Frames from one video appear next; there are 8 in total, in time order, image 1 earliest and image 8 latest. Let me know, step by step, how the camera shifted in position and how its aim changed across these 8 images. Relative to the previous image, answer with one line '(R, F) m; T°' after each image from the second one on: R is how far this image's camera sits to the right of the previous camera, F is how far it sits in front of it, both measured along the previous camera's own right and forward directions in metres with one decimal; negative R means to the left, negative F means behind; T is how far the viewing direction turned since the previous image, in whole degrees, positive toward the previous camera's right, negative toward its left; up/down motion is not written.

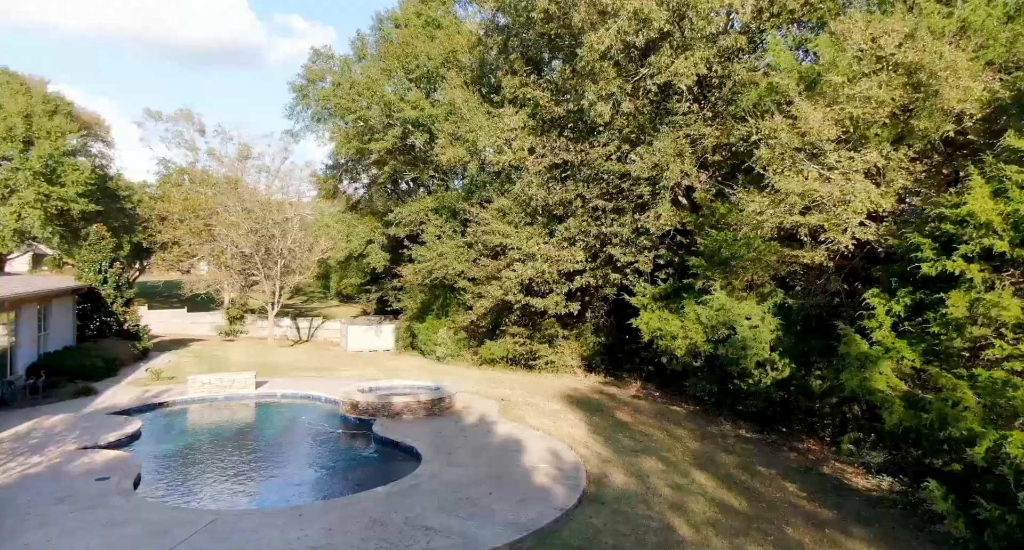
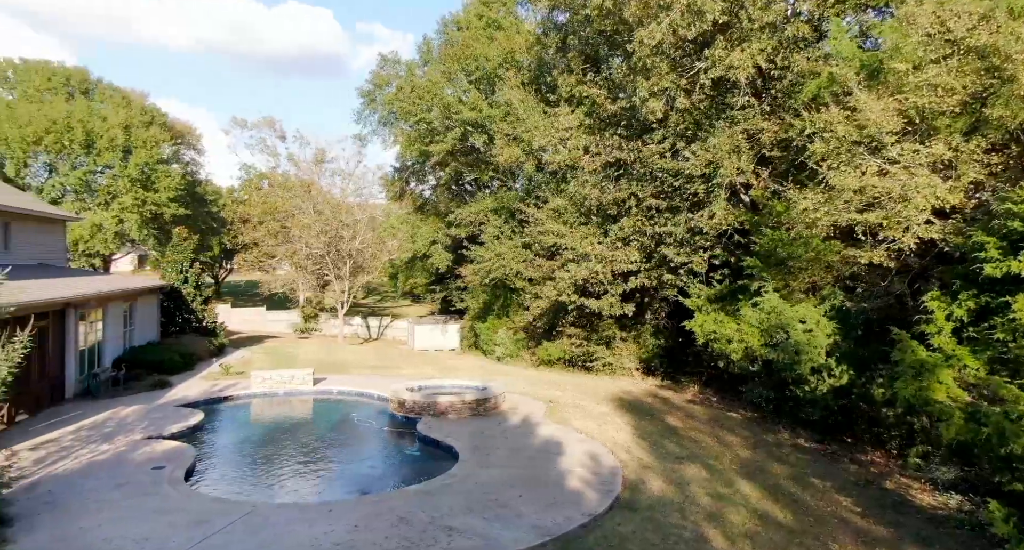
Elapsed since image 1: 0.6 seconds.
(+0.4, +0.1) m; -6°
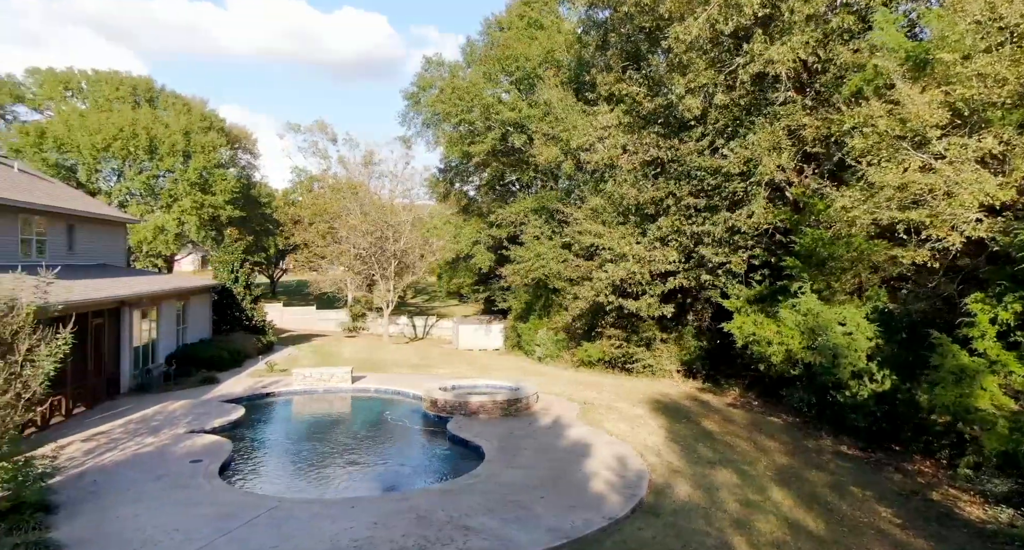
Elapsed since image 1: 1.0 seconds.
(+0.2, 0.0) m; -4°
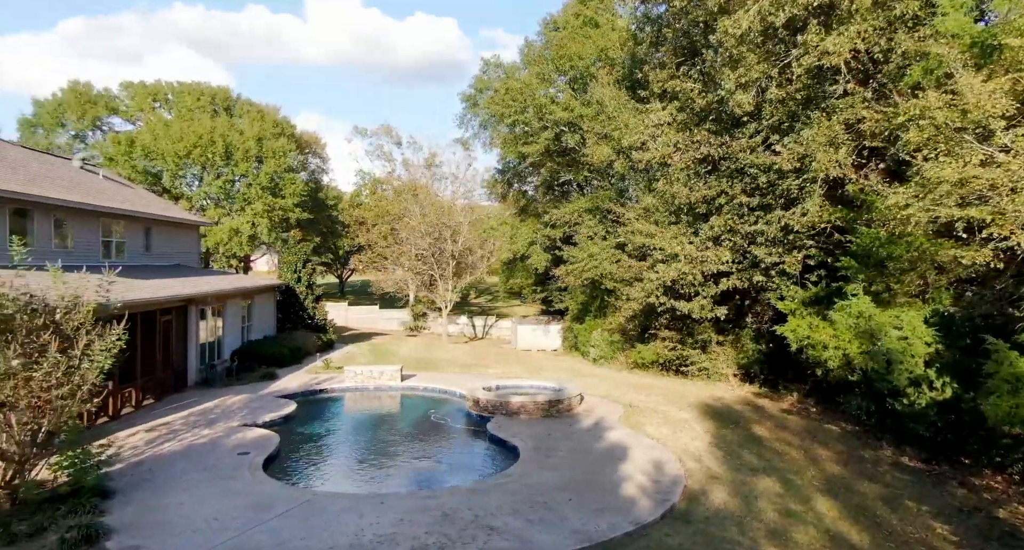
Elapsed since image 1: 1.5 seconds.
(+0.3, 0.0) m; -5°
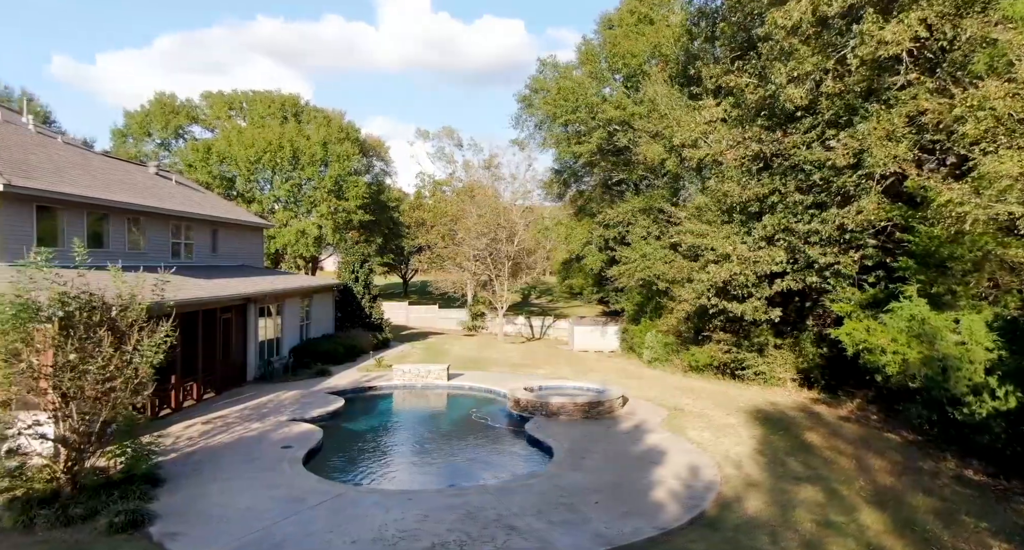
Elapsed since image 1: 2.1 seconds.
(+0.3, 0.0) m; -5°
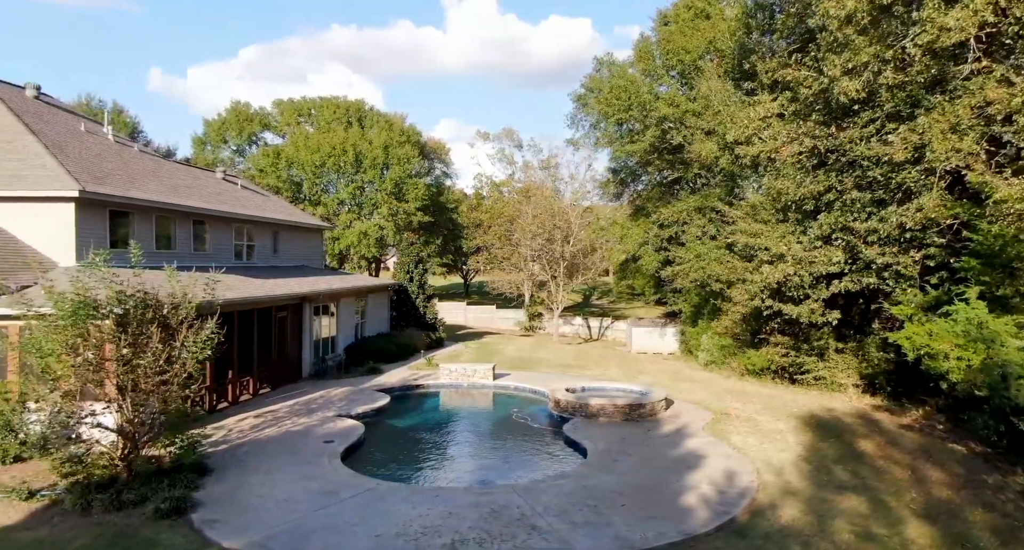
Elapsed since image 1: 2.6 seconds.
(+0.3, 0.0) m; -5°
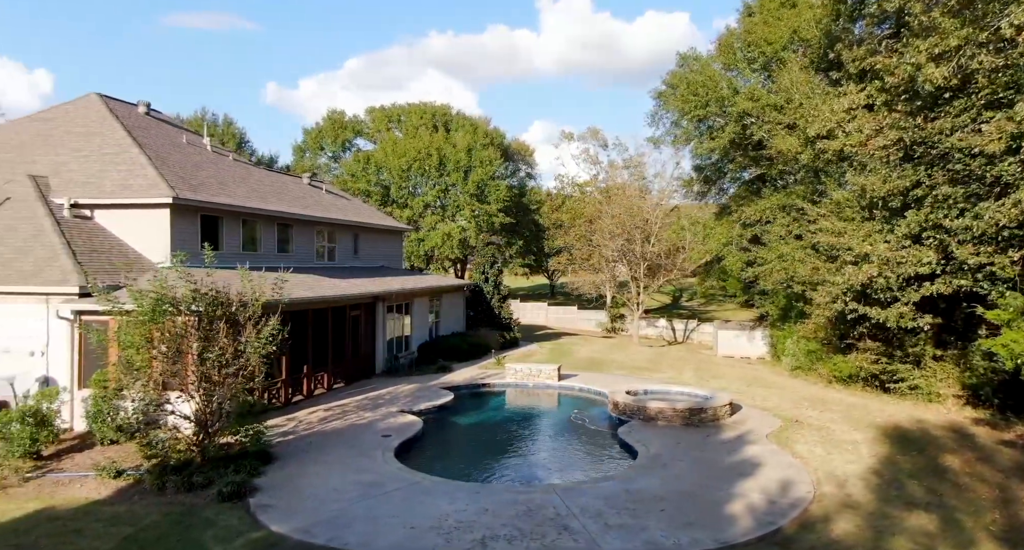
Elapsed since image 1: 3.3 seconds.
(+0.4, 0.0) m; -7°
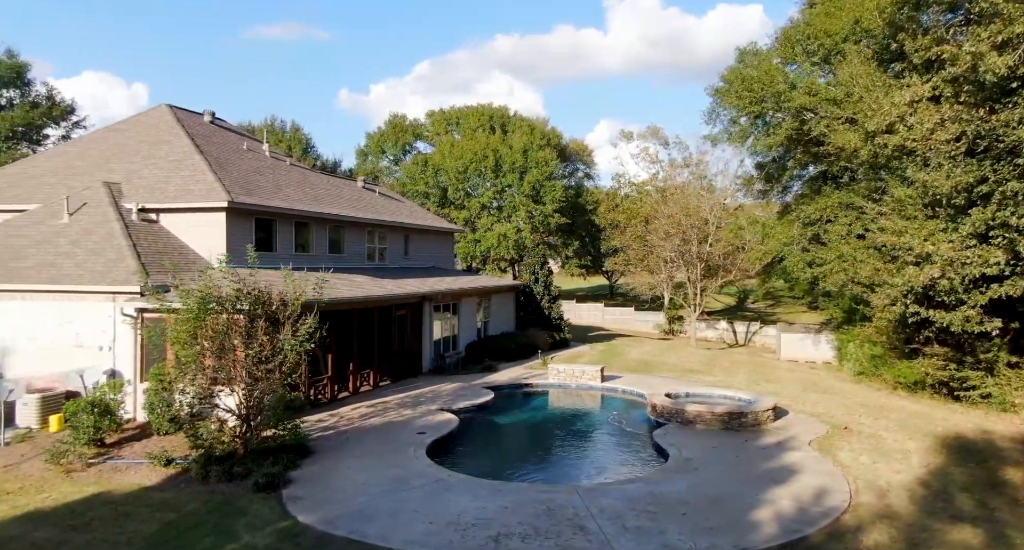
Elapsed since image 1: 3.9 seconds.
(+0.4, 0.0) m; -5°
